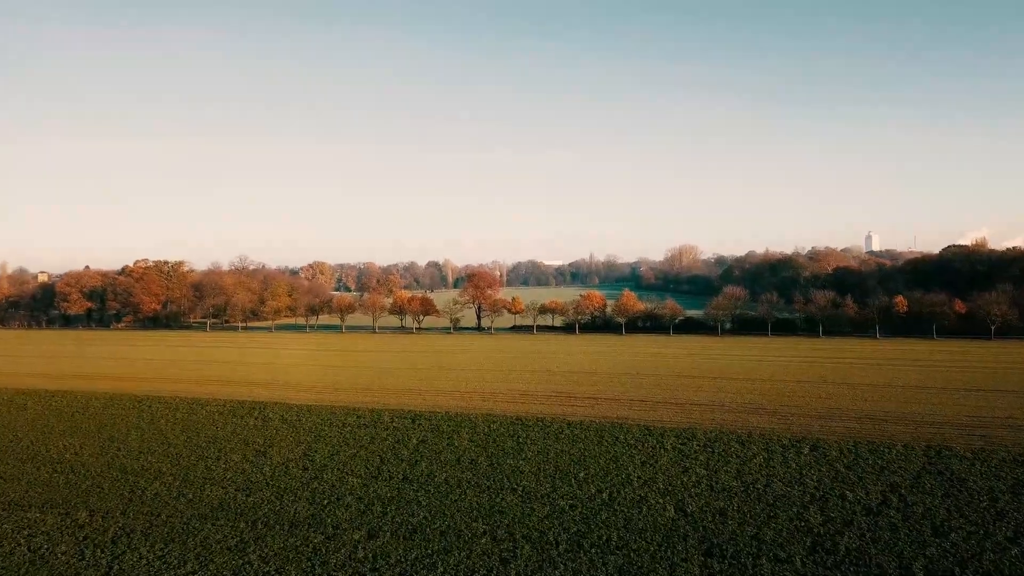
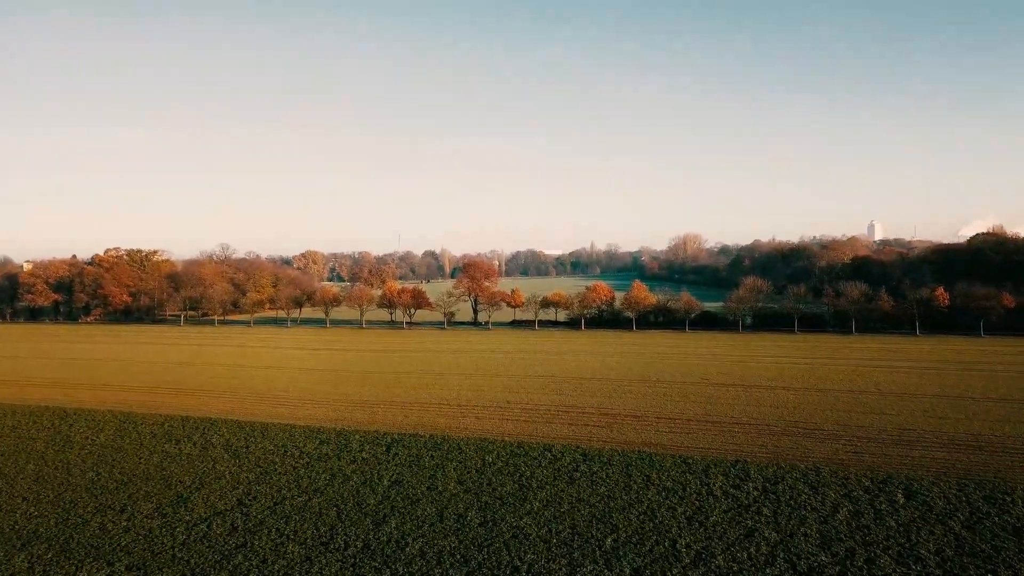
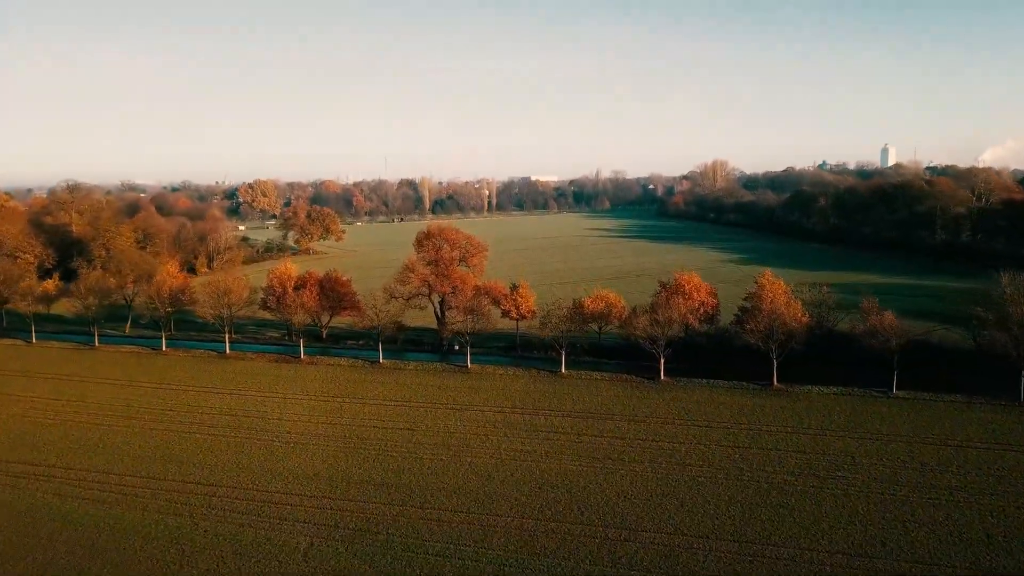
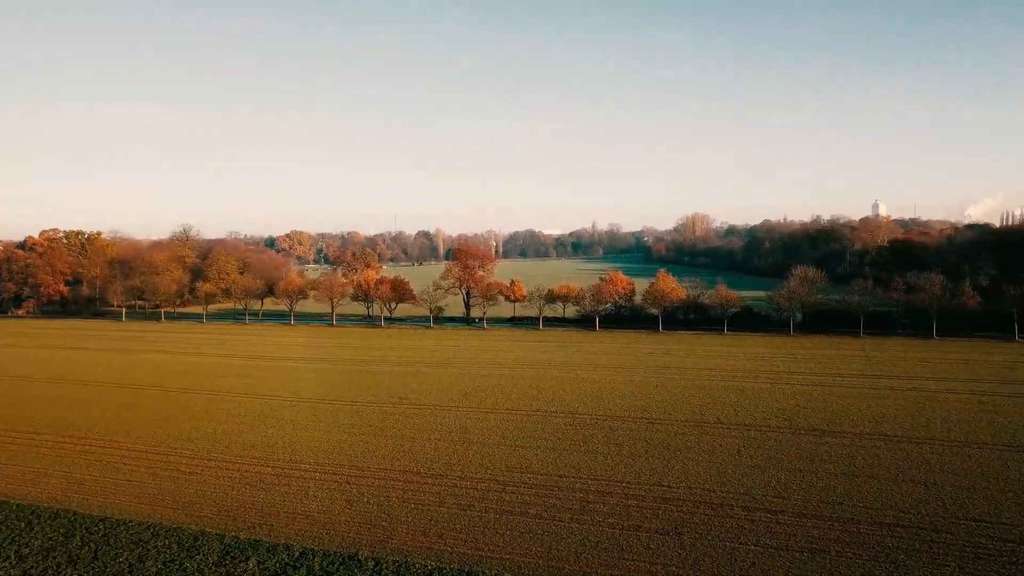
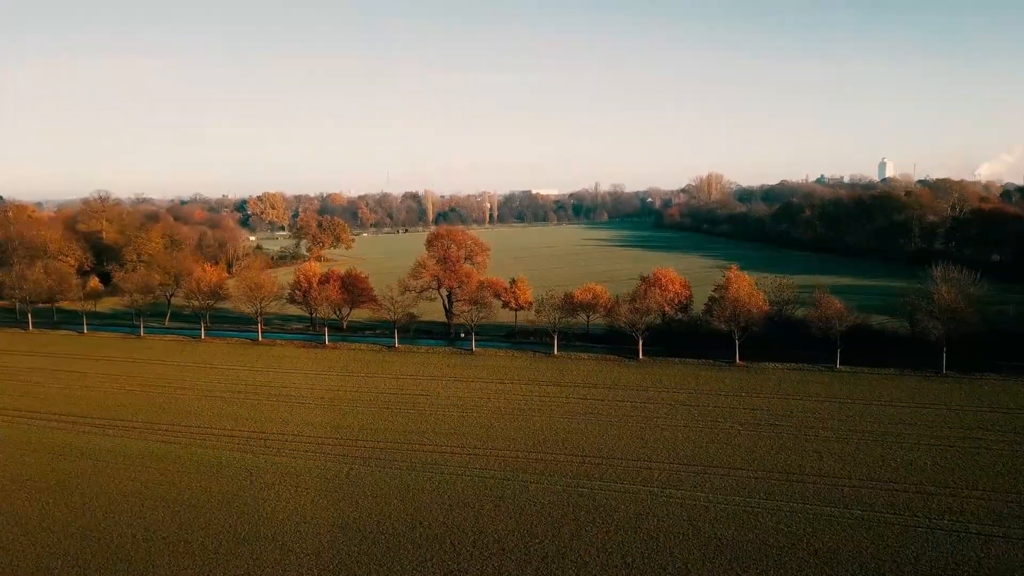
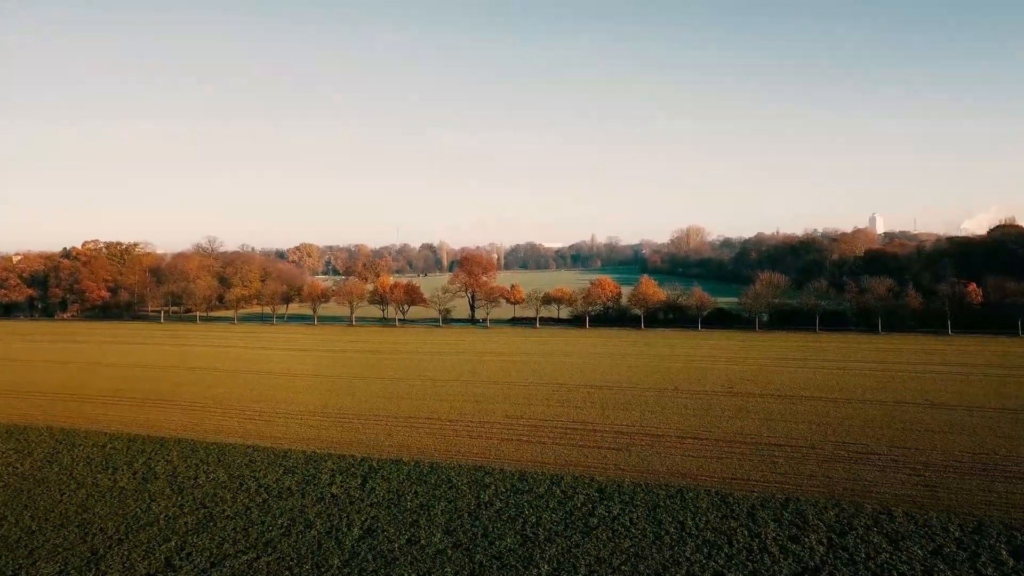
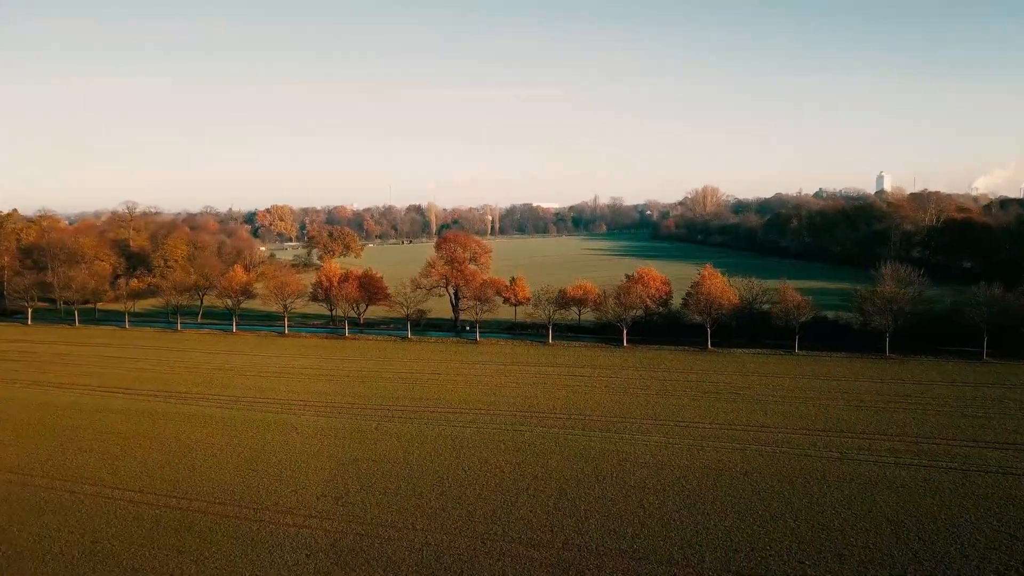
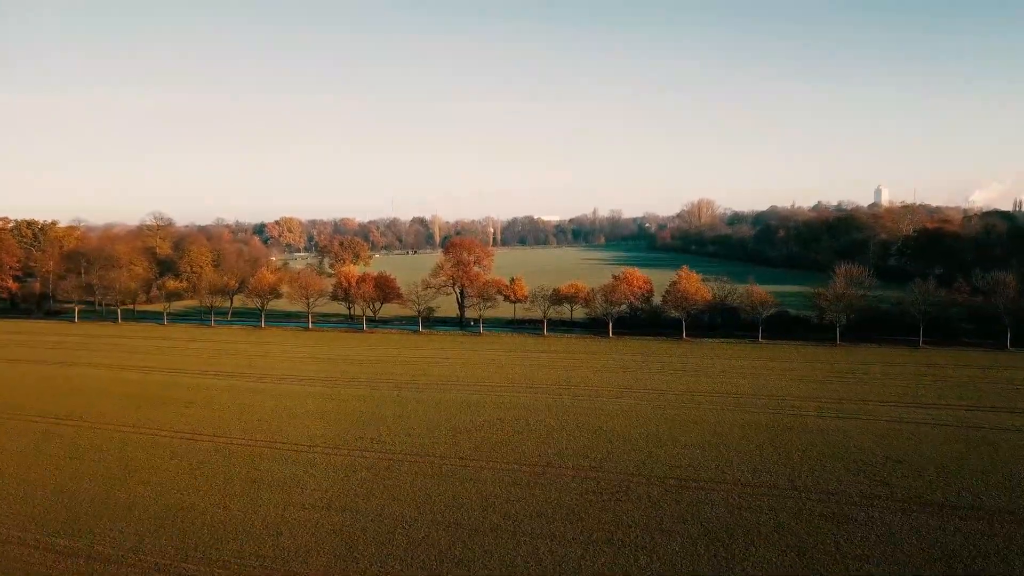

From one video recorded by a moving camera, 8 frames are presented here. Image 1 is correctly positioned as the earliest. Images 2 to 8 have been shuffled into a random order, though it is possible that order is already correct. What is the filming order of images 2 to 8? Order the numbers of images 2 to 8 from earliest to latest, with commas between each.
2, 6, 4, 8, 7, 5, 3
